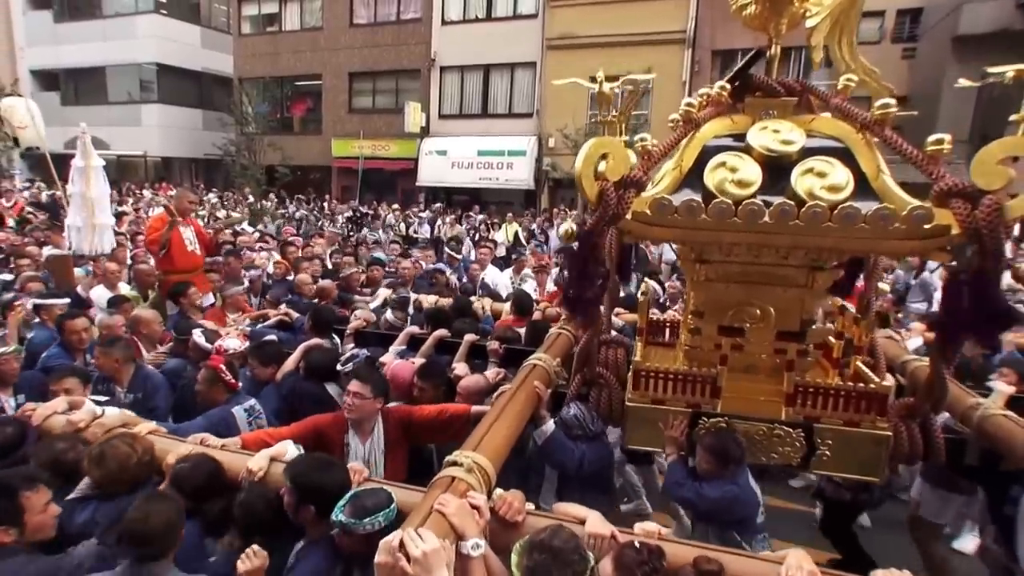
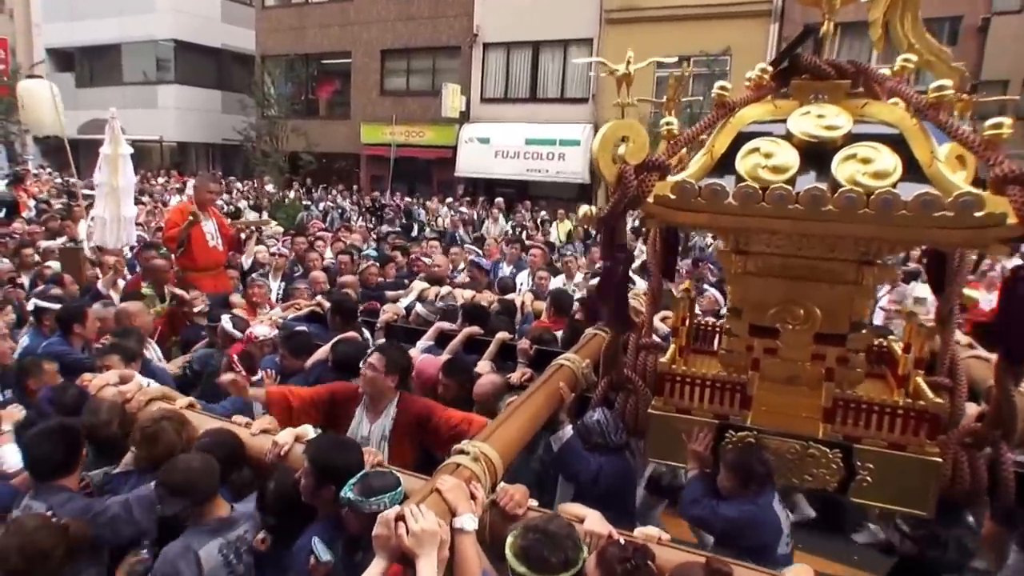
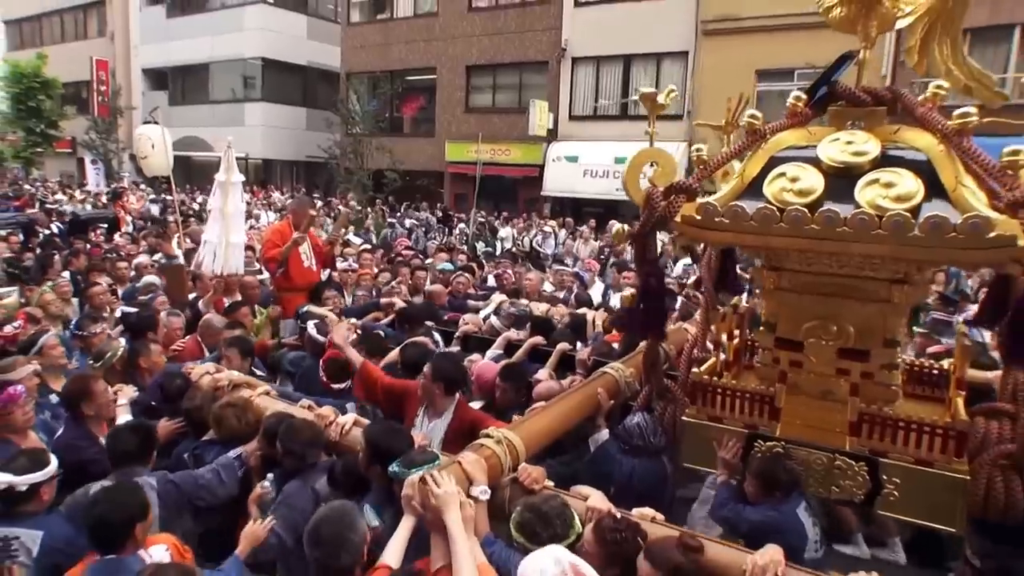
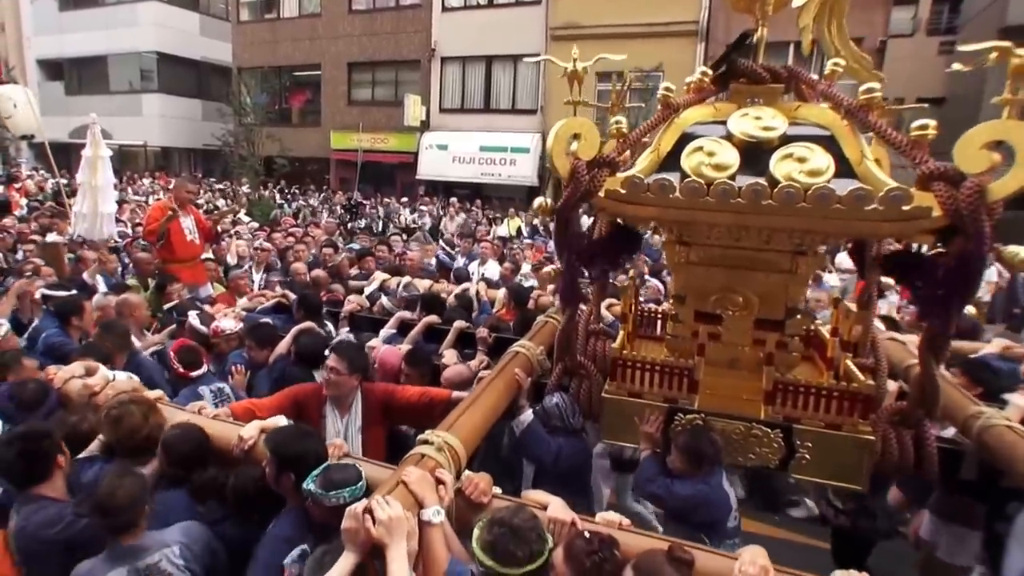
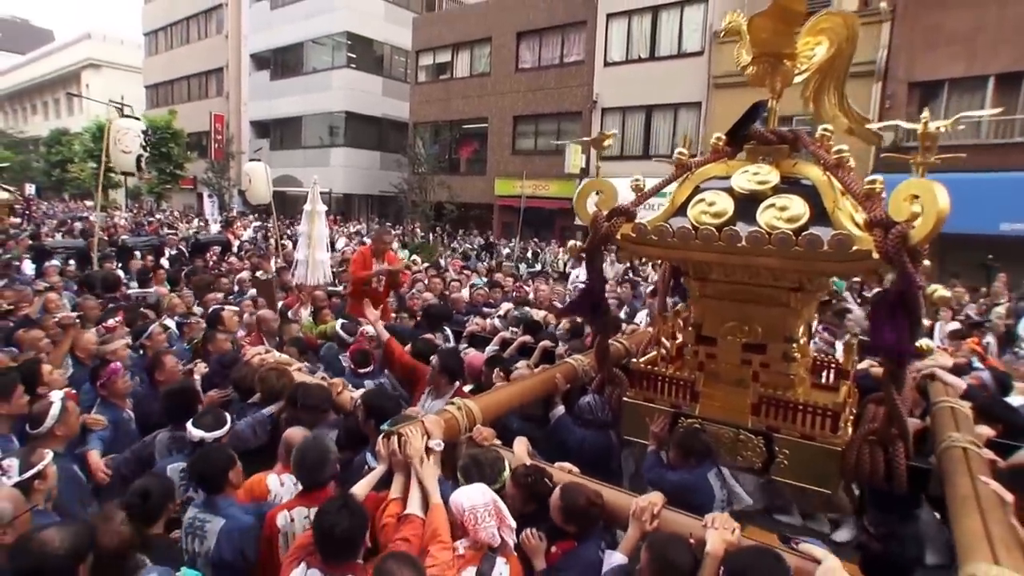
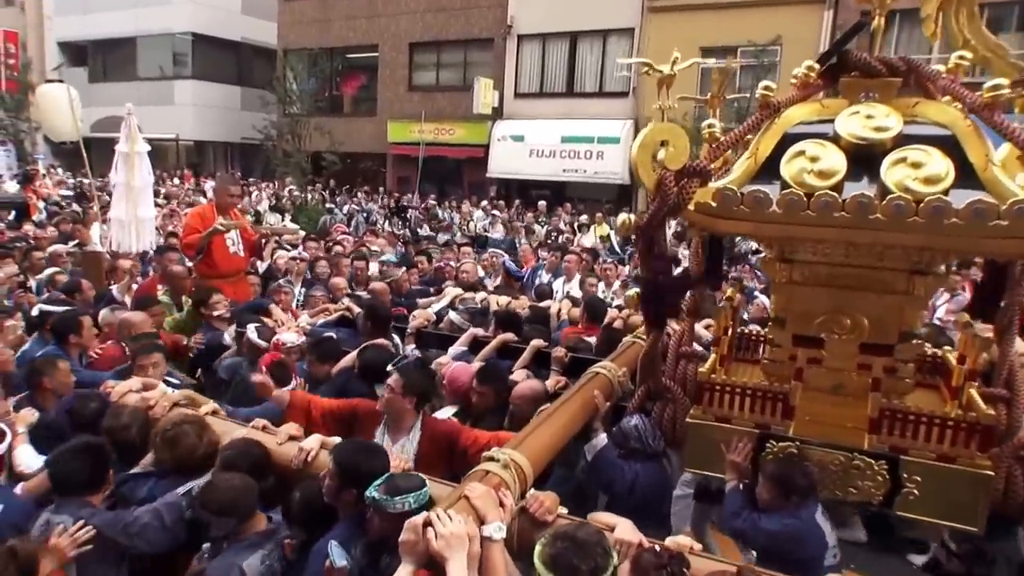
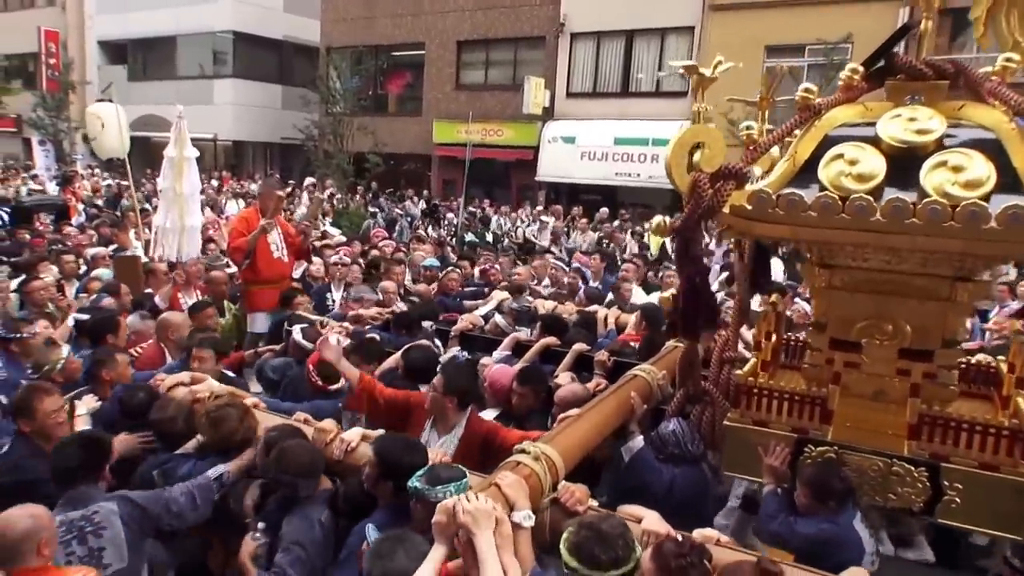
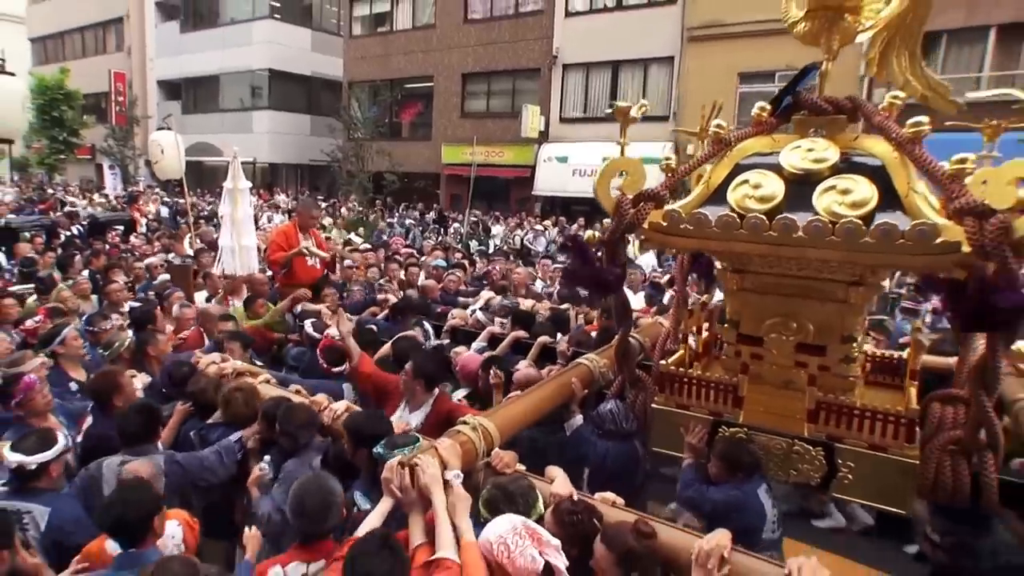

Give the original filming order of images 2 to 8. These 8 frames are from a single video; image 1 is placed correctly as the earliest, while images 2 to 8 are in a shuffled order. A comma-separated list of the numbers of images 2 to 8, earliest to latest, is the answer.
4, 2, 6, 7, 3, 8, 5
